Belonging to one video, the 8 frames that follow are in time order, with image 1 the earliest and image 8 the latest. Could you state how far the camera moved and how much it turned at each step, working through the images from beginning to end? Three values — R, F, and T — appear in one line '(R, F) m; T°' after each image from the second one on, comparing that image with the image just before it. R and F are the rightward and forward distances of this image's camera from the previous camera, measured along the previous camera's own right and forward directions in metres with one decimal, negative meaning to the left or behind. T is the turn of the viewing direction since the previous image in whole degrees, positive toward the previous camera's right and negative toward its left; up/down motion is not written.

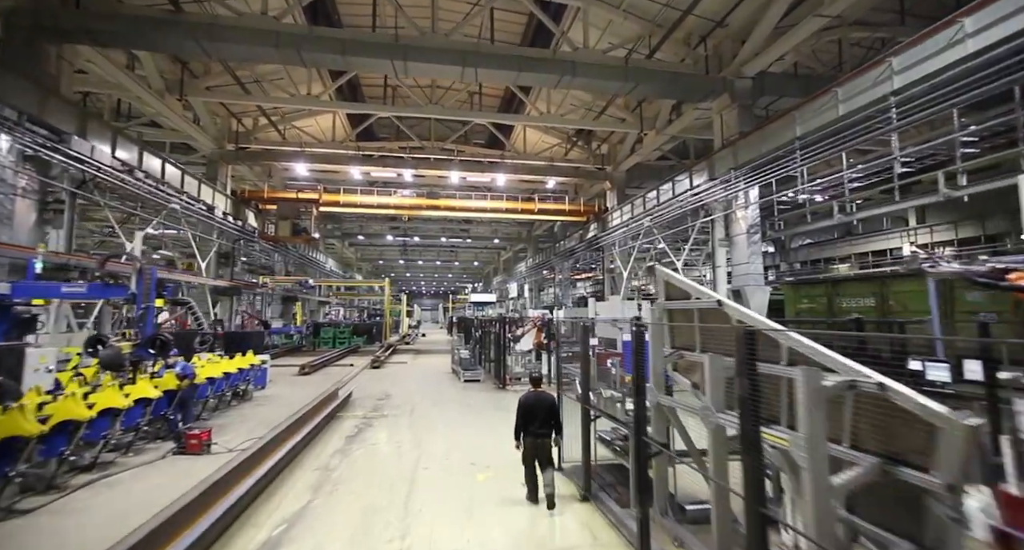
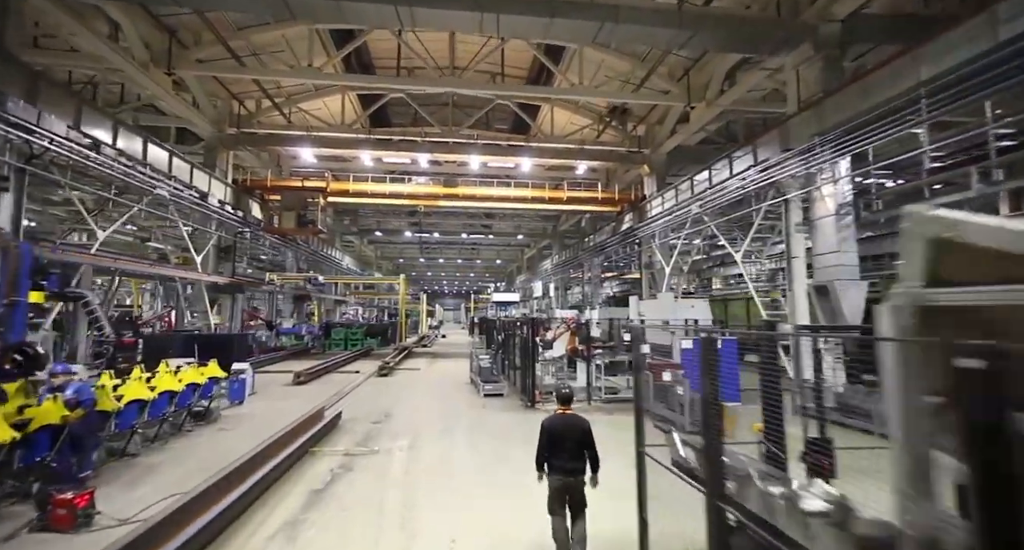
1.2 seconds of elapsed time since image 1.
(-0.1, +1.2) m; -3°
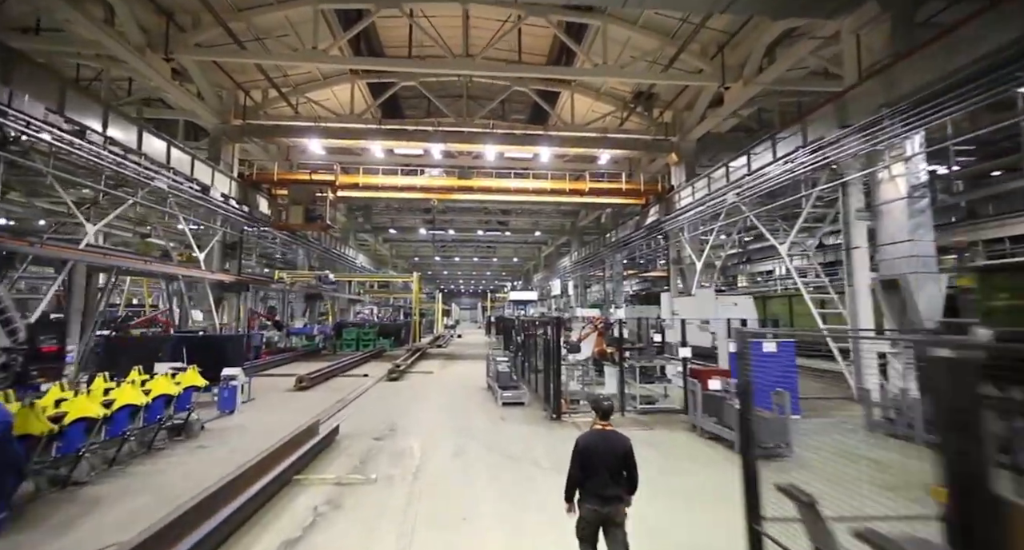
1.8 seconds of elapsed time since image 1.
(-0.1, +0.6) m; -2°
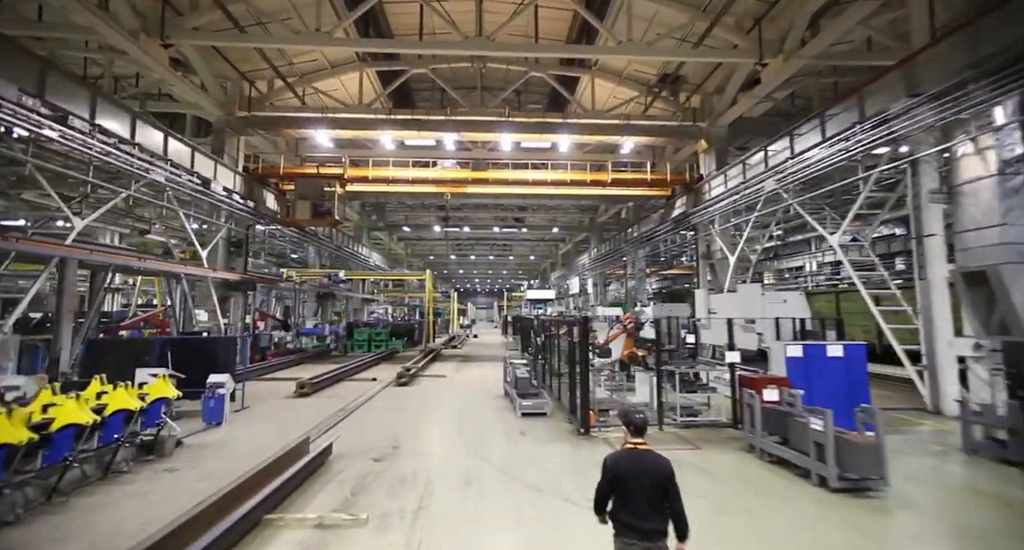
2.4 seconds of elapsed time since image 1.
(0.0, +0.6) m; -2°
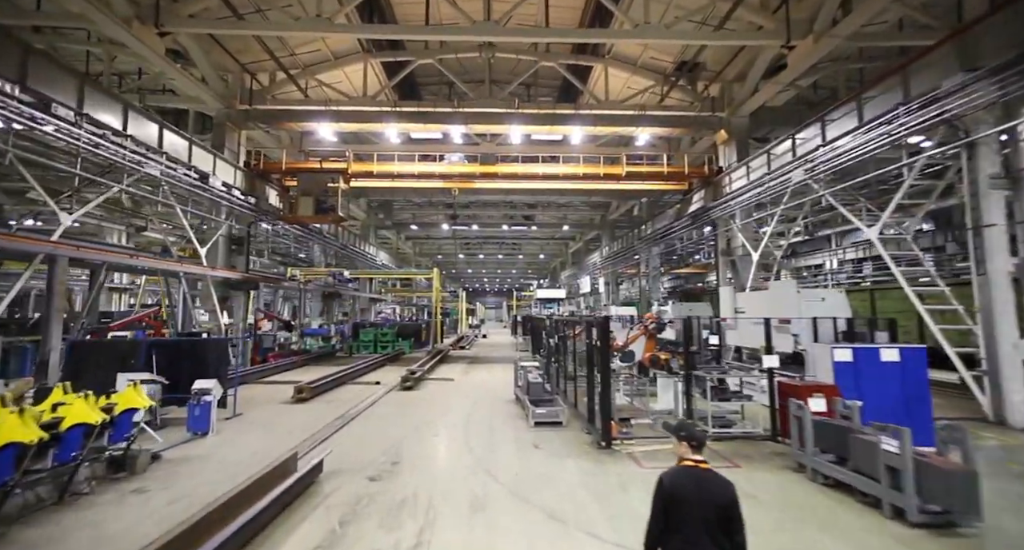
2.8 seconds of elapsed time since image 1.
(0.0, +0.4) m; -1°
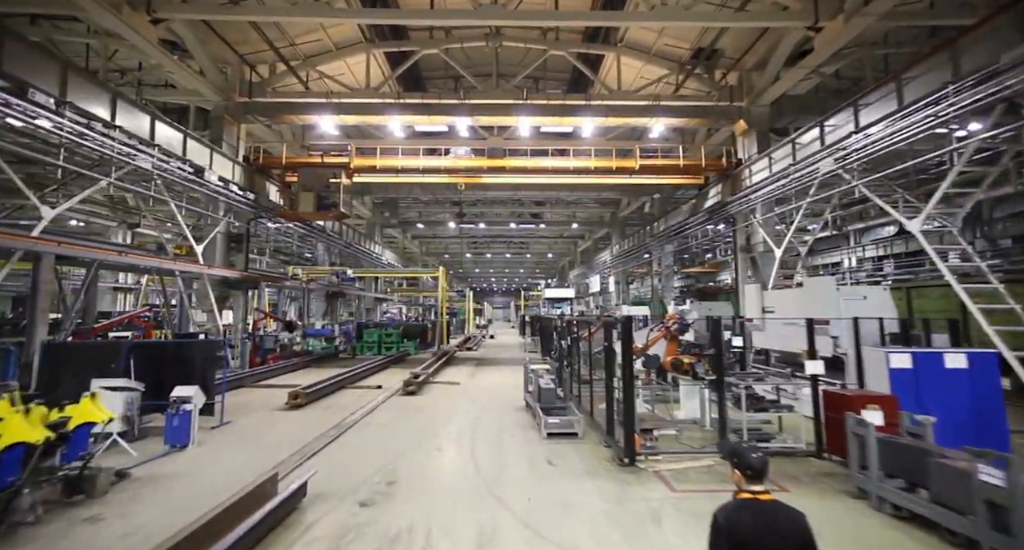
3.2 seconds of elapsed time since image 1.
(0.0, +0.4) m; -1°
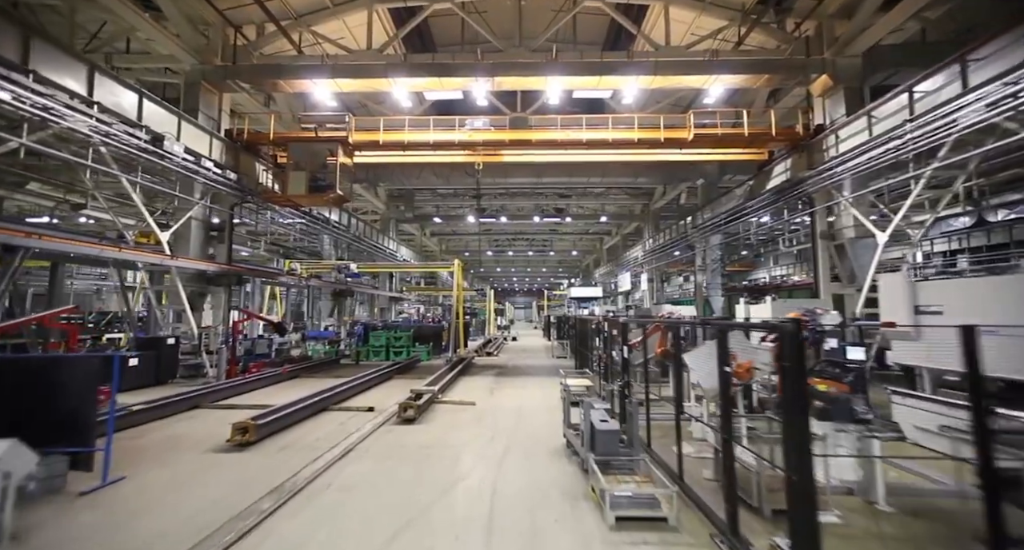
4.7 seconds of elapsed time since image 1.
(-0.1, +1.5) m; -3°
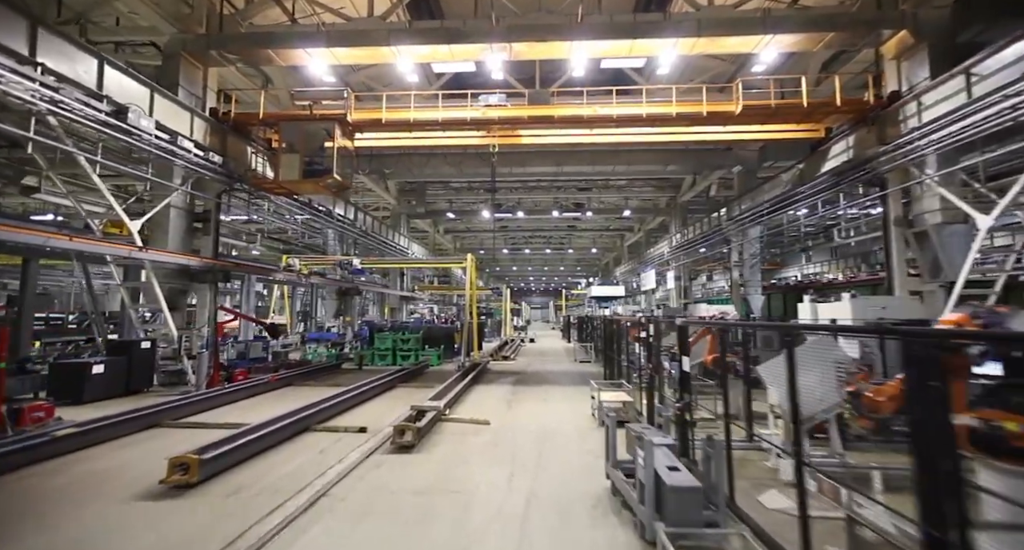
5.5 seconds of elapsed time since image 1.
(-0.1, +1.0) m; -2°
